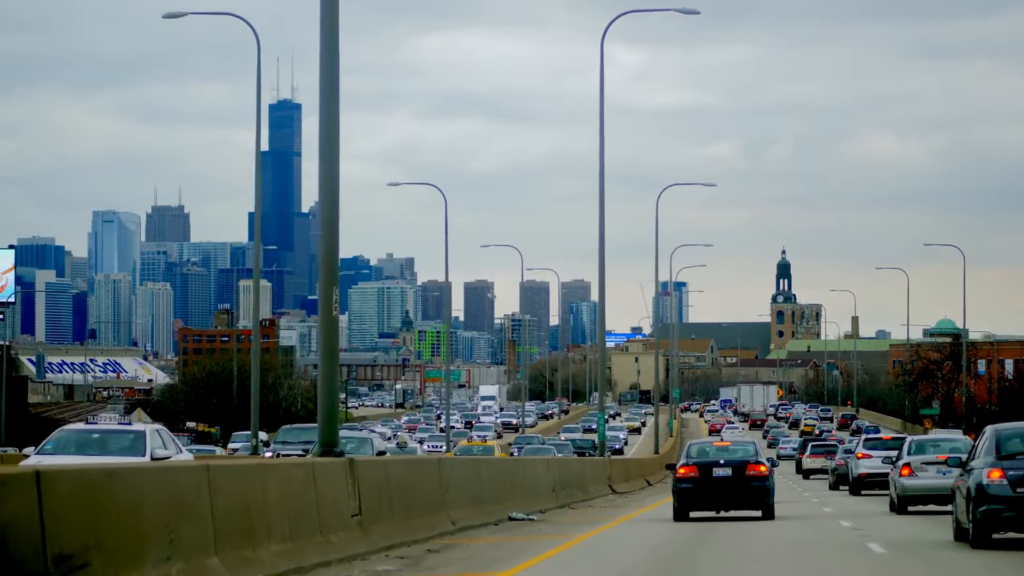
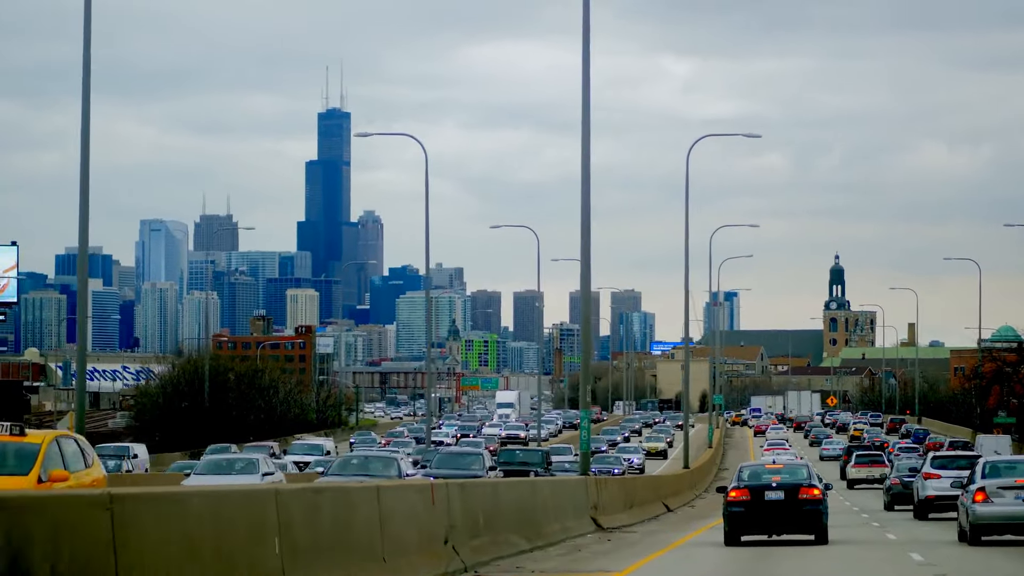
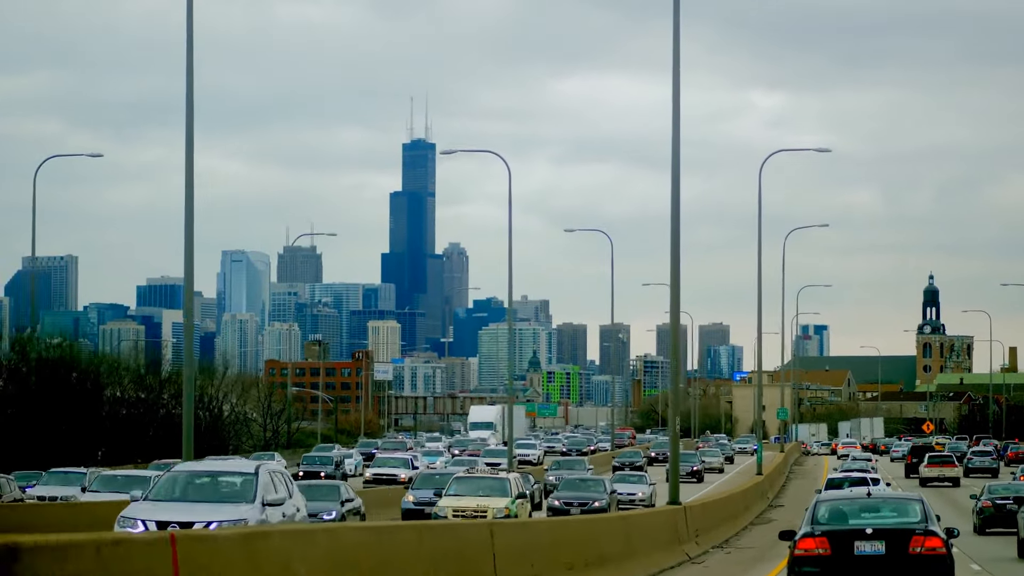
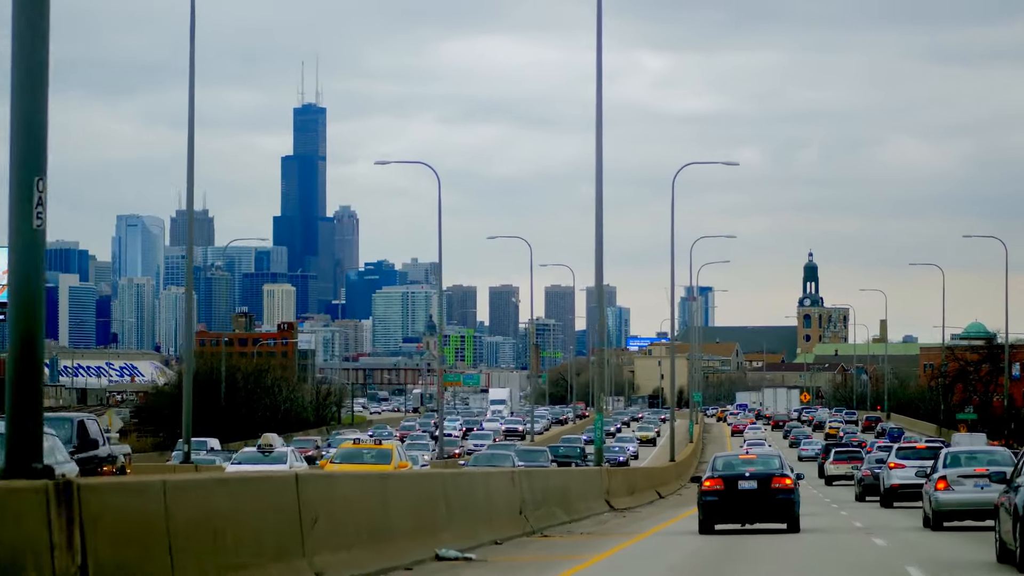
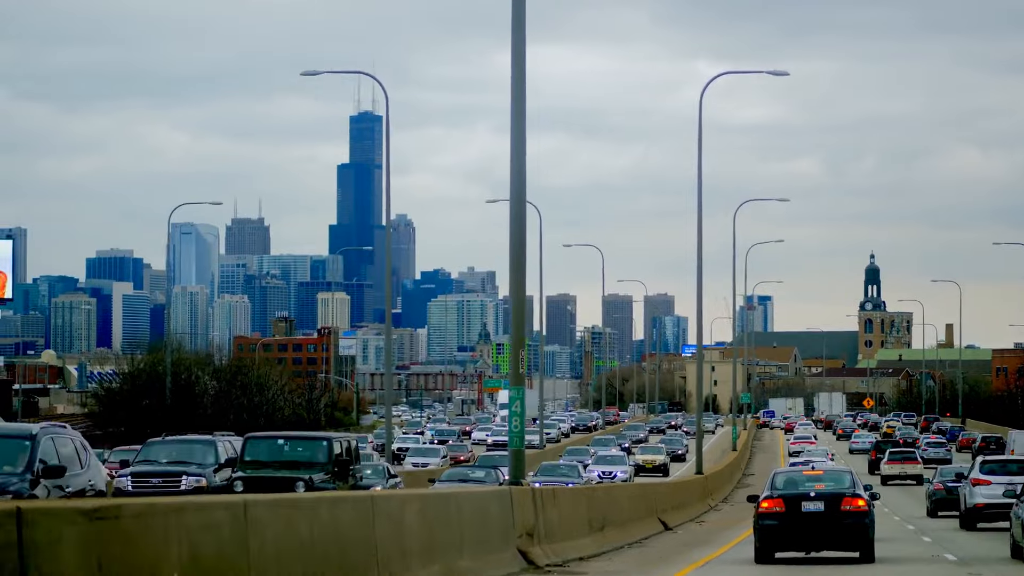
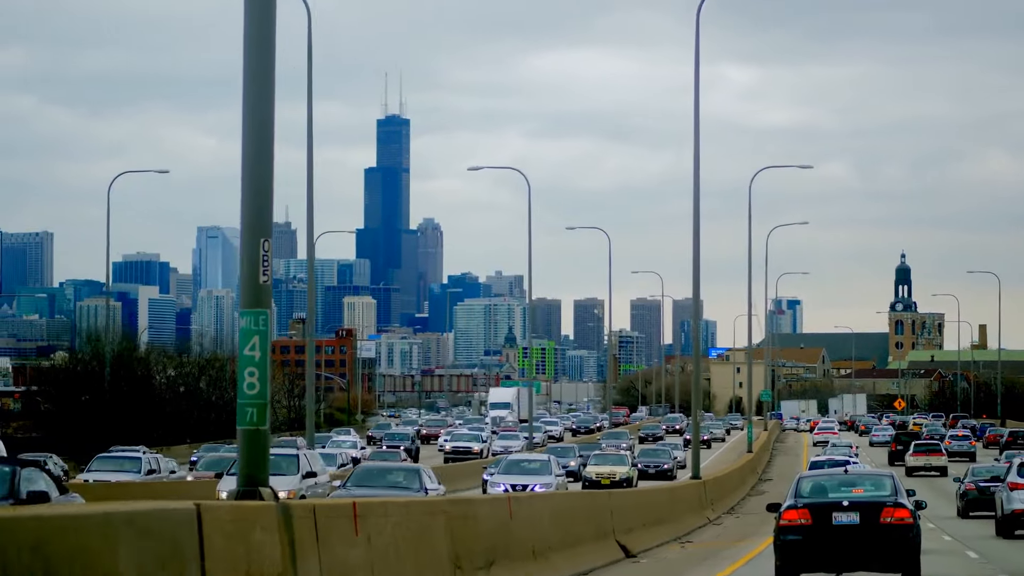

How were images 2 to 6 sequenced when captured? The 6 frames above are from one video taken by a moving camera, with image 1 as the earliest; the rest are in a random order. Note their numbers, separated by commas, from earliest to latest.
4, 2, 5, 6, 3
